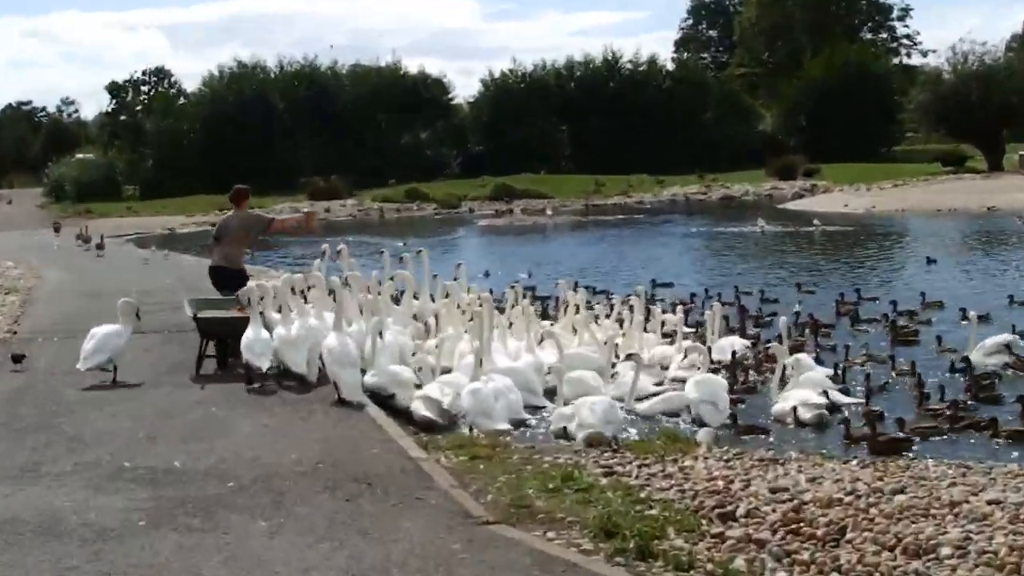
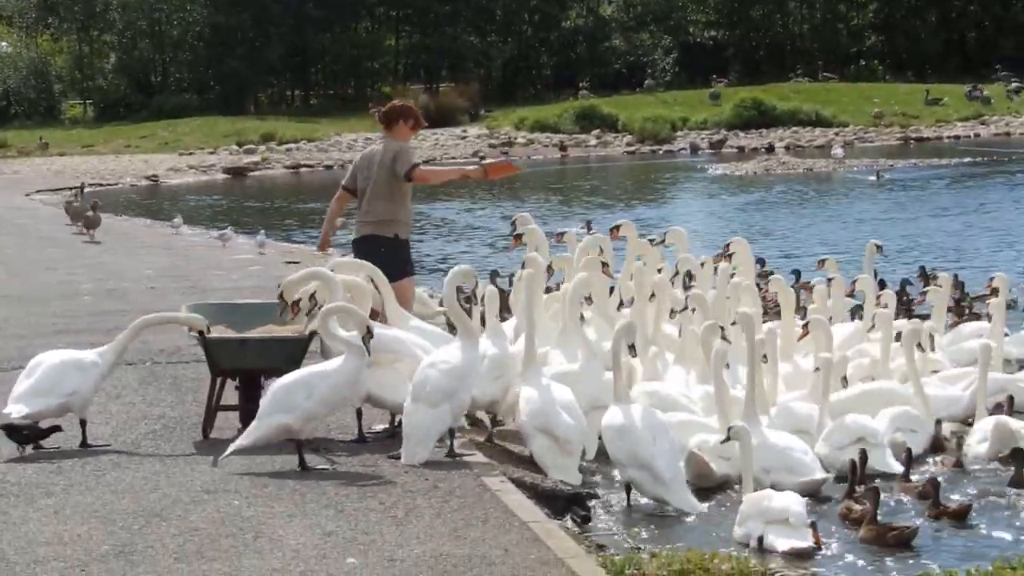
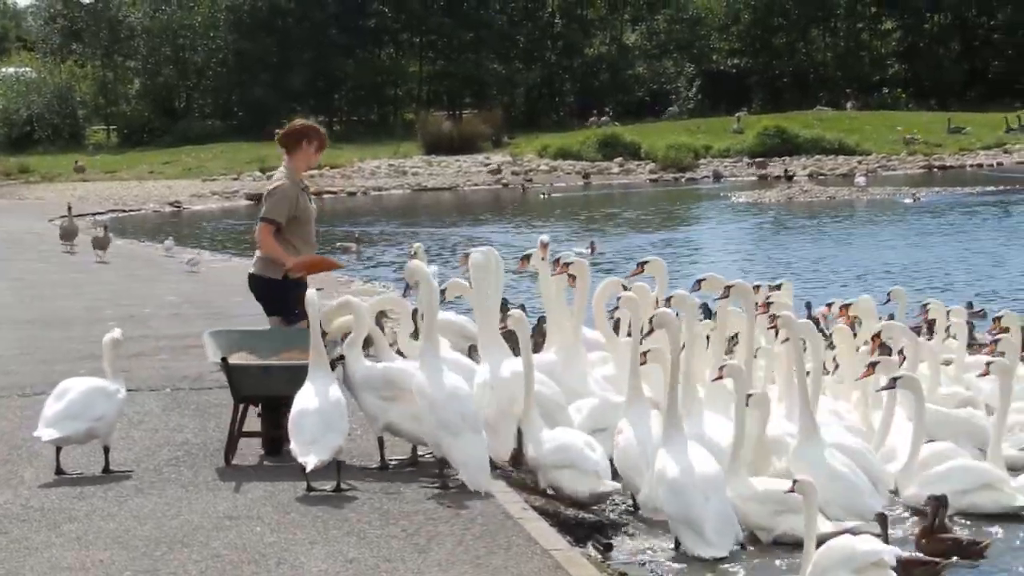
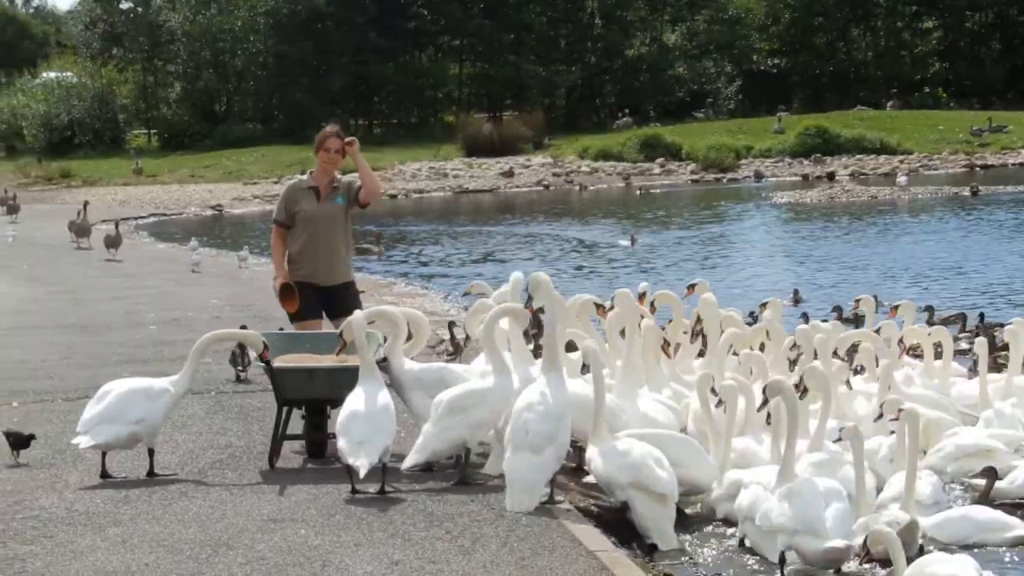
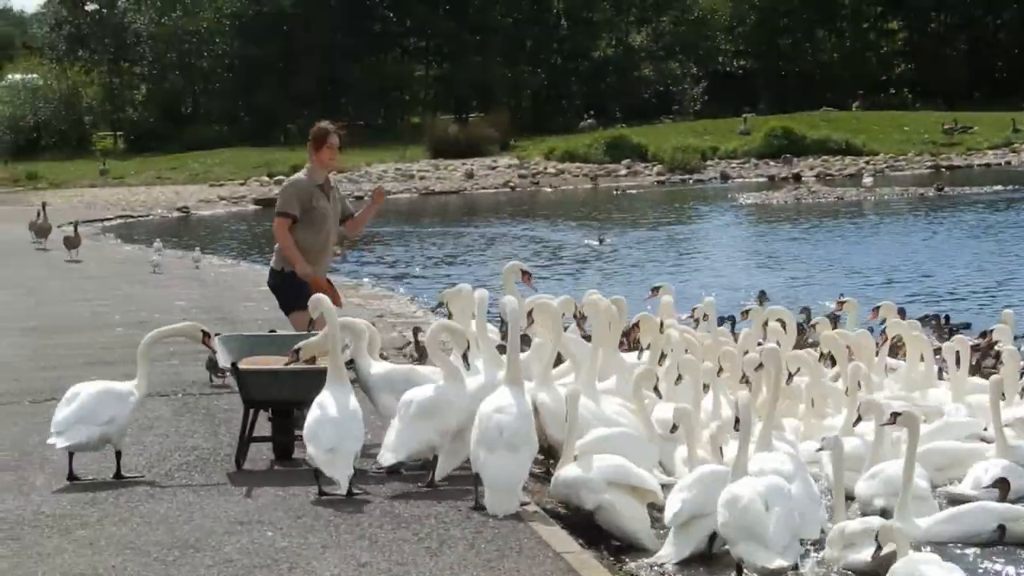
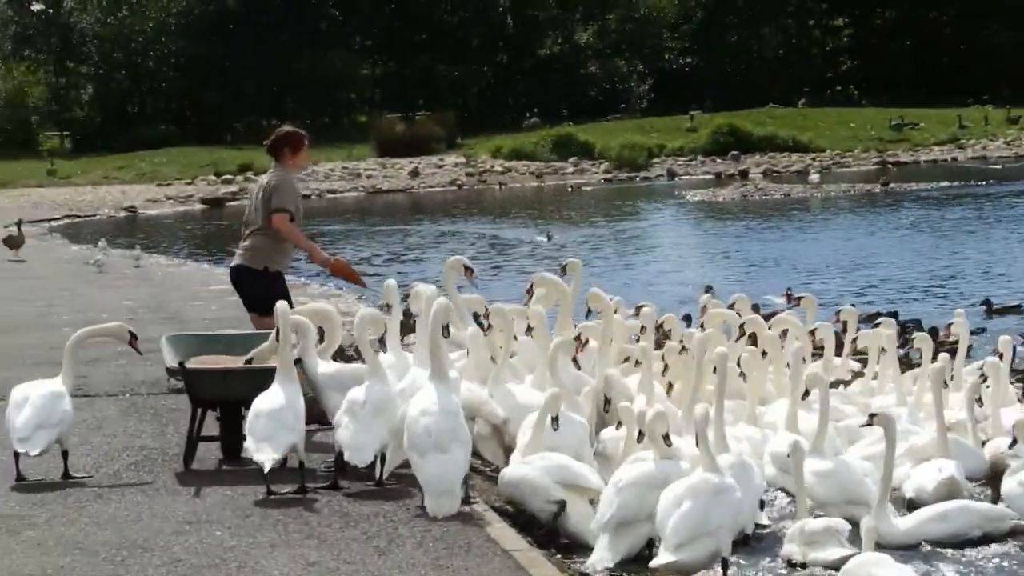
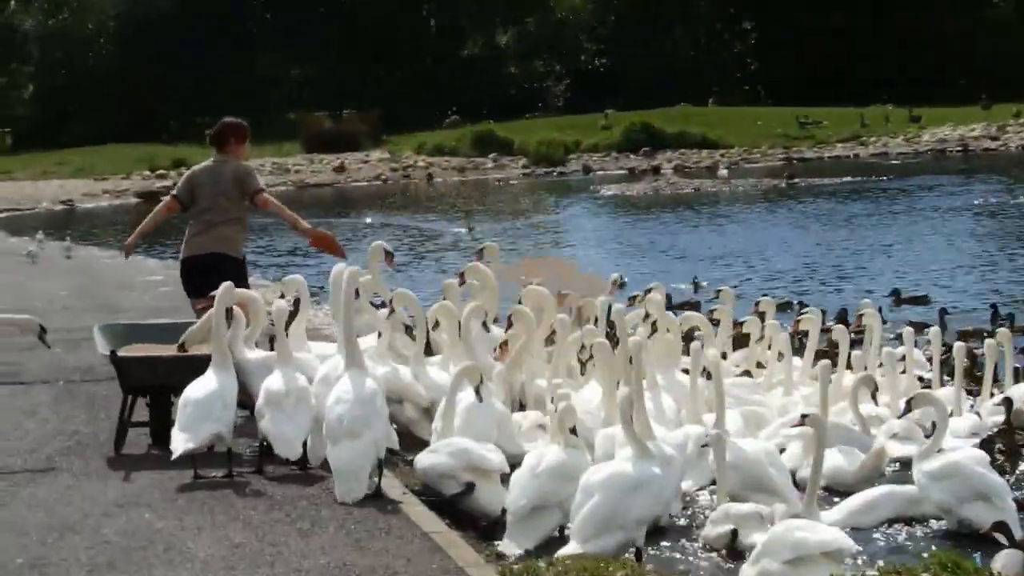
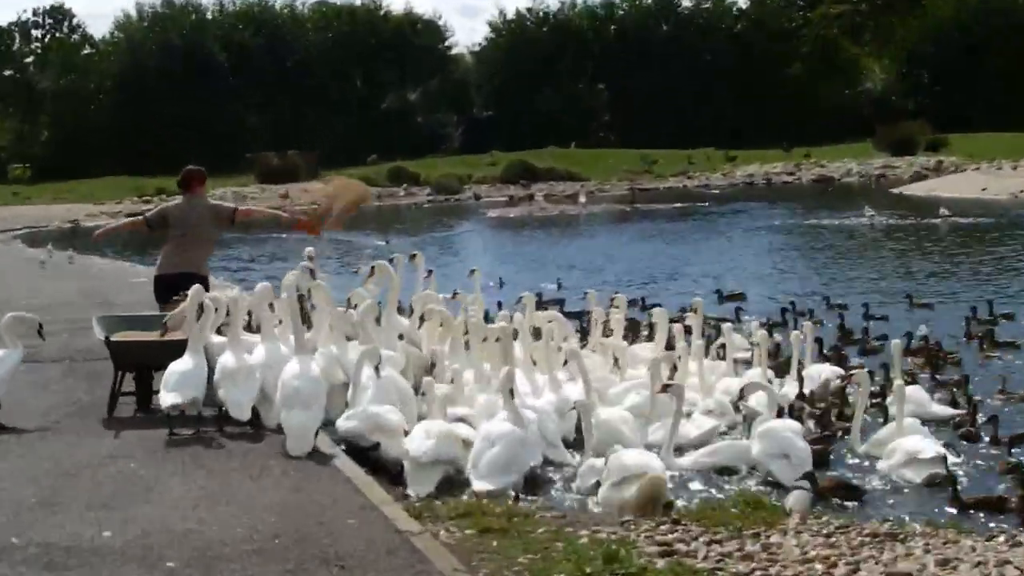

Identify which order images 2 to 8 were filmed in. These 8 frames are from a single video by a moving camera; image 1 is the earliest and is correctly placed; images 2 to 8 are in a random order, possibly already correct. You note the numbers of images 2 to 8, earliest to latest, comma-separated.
8, 7, 6, 5, 4, 3, 2
